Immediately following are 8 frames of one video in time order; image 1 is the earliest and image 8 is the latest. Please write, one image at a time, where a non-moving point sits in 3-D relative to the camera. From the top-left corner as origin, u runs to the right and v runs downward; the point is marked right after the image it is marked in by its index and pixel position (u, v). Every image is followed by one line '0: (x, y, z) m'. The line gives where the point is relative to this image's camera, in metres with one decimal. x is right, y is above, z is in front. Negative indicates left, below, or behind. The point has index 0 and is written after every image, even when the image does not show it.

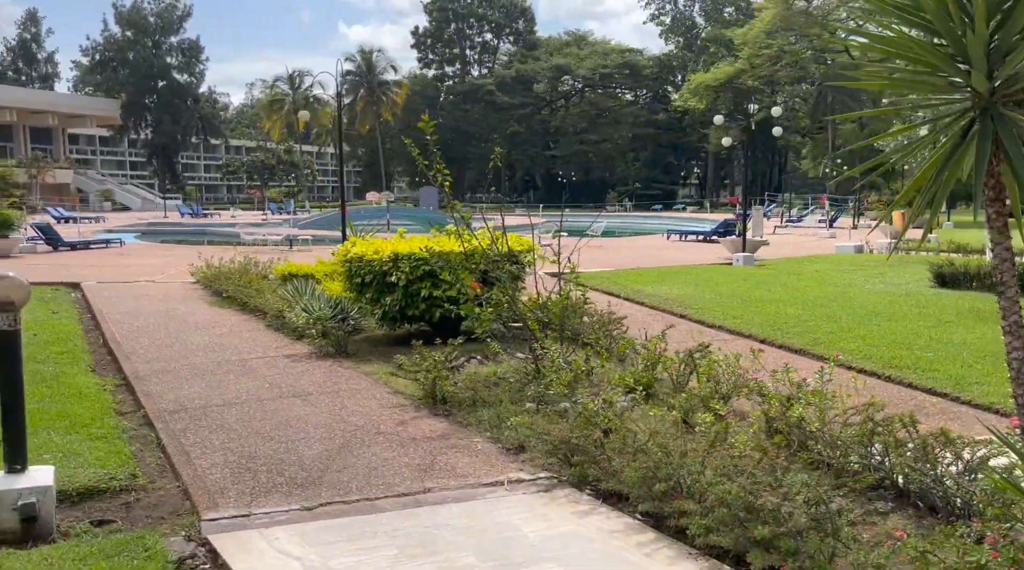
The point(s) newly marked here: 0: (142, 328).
0: (-4.1, -0.5, +10.3) m
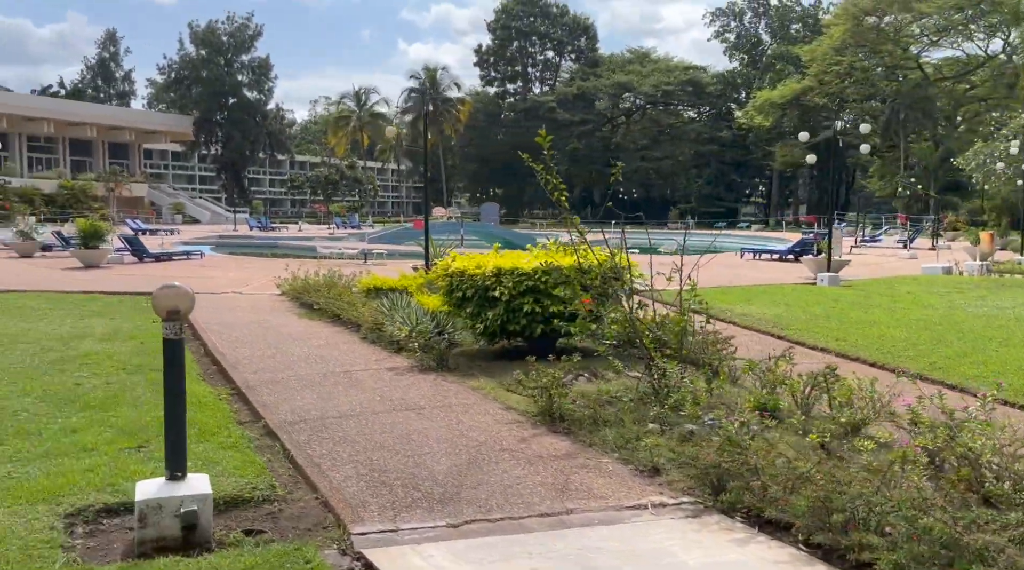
0: (-3.1, -0.6, +10.5) m
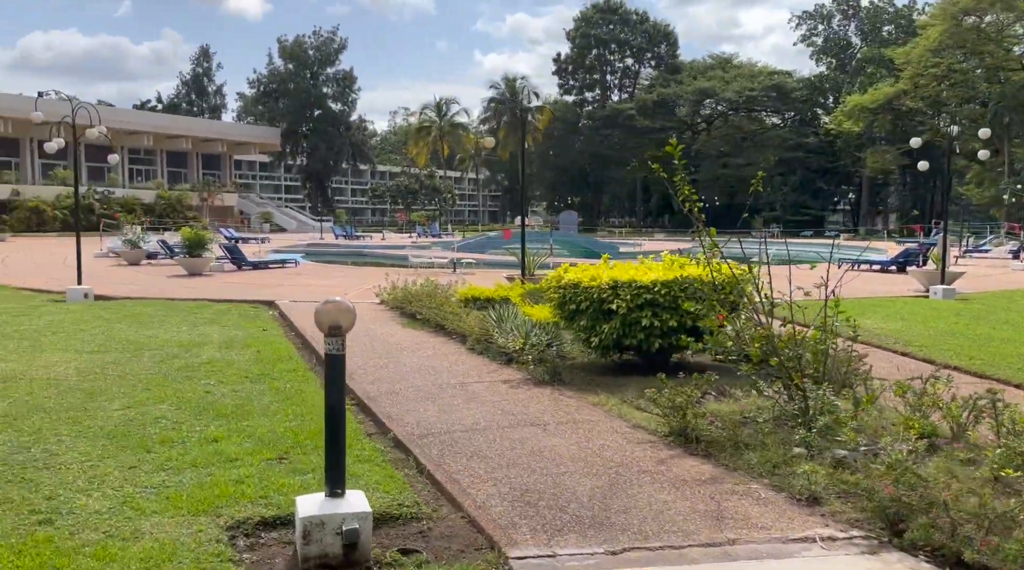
0: (-1.8, -0.7, +10.6) m
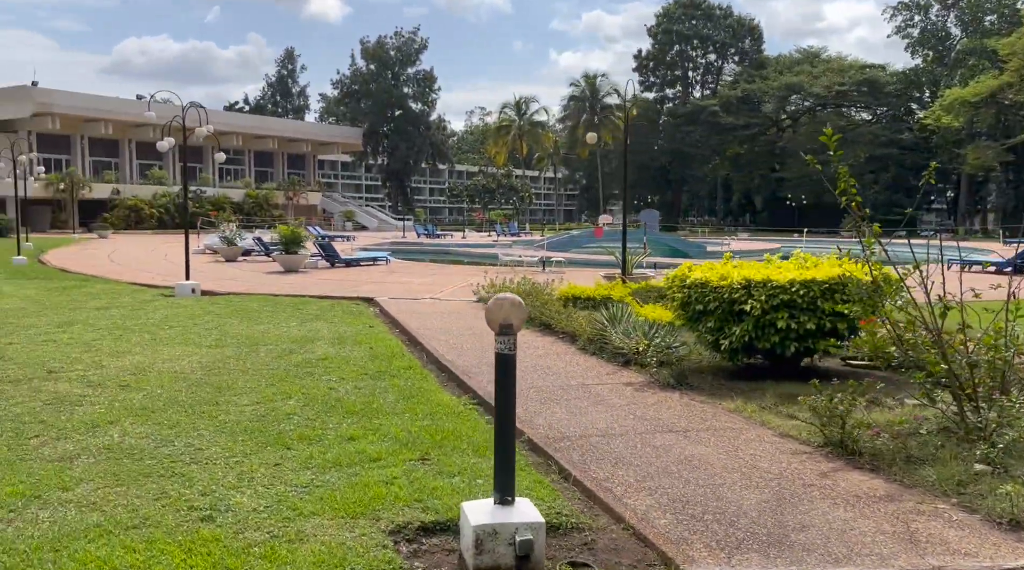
0: (-0.6, -0.7, +10.5) m
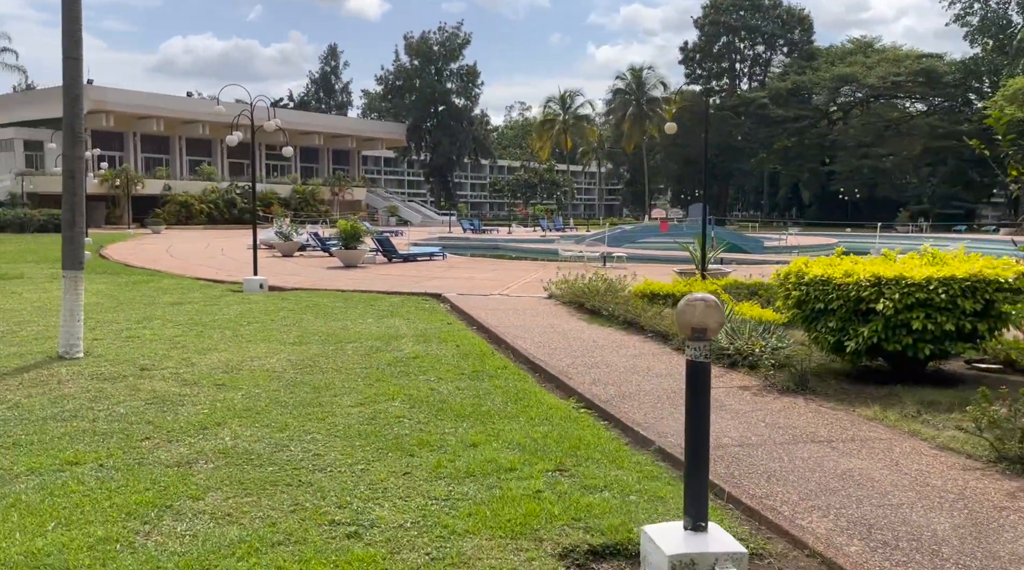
0: (+0.4, -0.6, +10.1) m
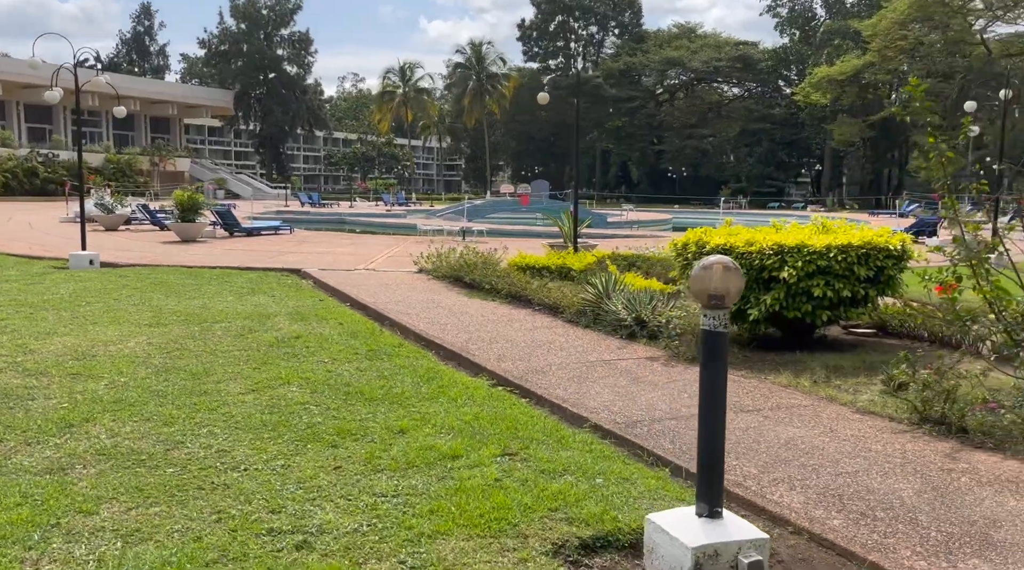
0: (-0.8, -0.4, +9.6) m
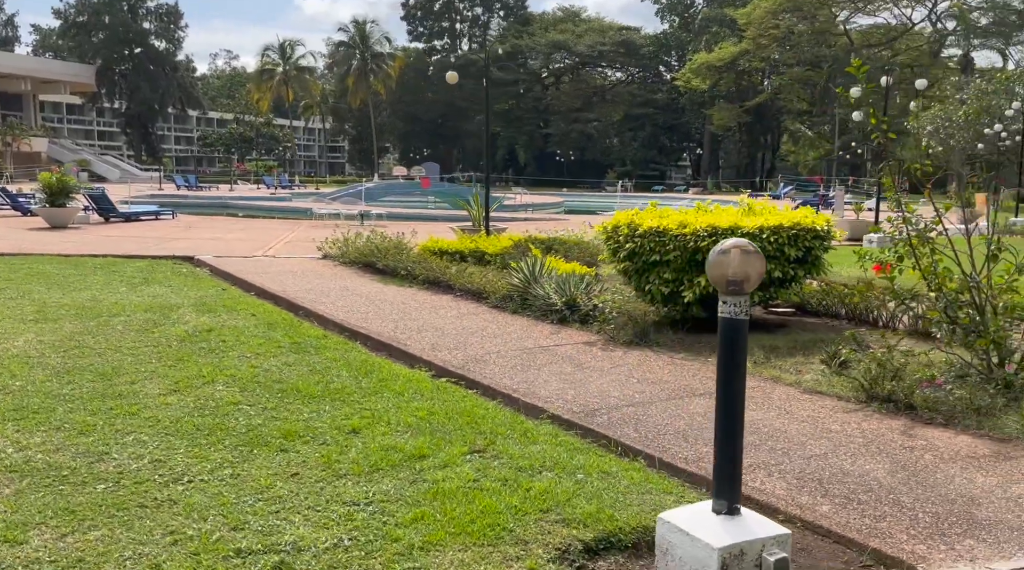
0: (-1.6, -0.2, +9.2) m
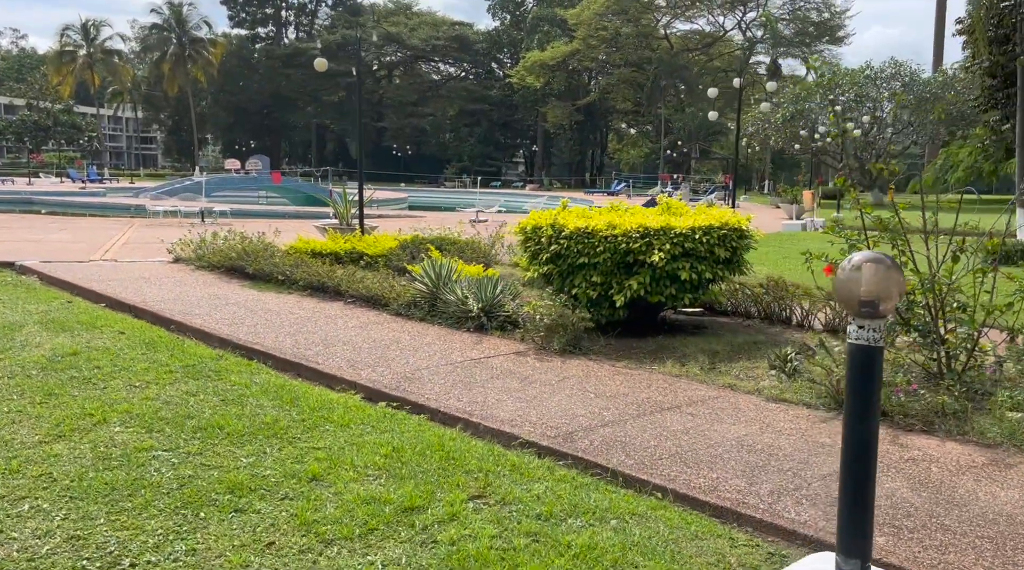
0: (-2.5, -0.3, +8.3) m
